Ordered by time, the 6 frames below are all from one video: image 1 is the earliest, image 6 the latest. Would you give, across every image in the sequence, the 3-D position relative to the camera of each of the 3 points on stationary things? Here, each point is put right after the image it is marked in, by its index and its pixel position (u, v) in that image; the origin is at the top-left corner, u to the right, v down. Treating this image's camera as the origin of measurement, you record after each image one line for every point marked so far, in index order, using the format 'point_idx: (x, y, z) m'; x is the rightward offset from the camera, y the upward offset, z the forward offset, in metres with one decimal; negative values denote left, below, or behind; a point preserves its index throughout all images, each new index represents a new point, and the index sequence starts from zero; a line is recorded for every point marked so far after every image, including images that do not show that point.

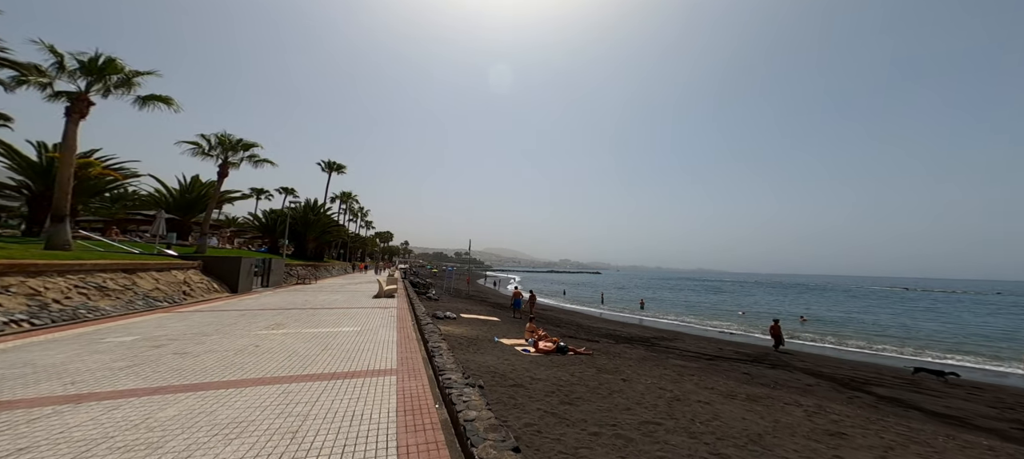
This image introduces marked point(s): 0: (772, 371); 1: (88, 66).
0: (+9.5, -5.2, +12.4) m
1: (-17.1, +6.5, +13.7) m
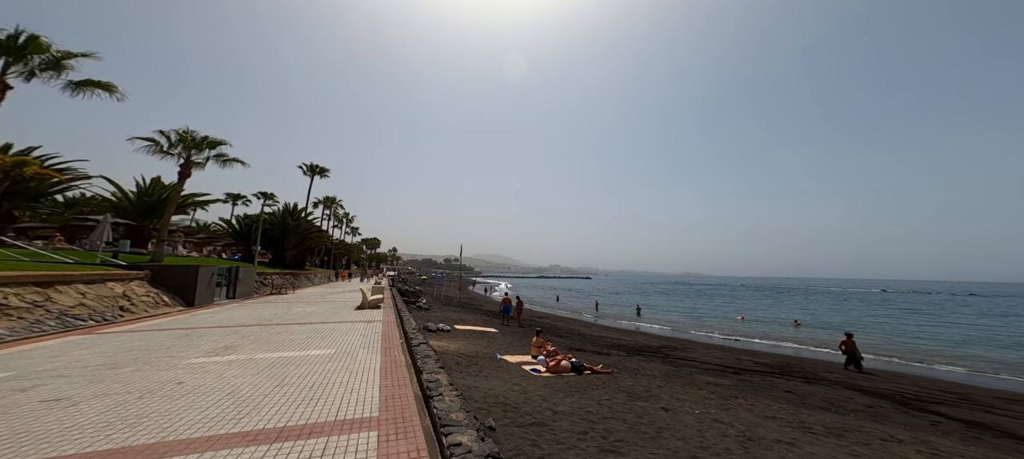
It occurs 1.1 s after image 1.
0: (+9.7, -5.0, +10.9) m
1: (-17.1, +6.3, +11.5) m
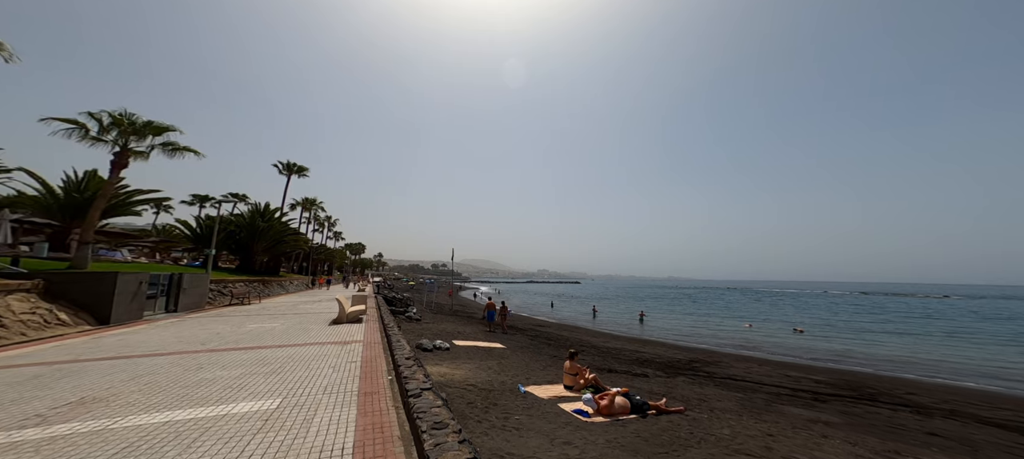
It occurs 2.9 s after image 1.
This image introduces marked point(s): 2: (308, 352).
0: (+10.4, -4.6, +8.3) m
1: (-16.4, +6.6, +8.0) m
2: (-5.0, -3.0, +8.4) m
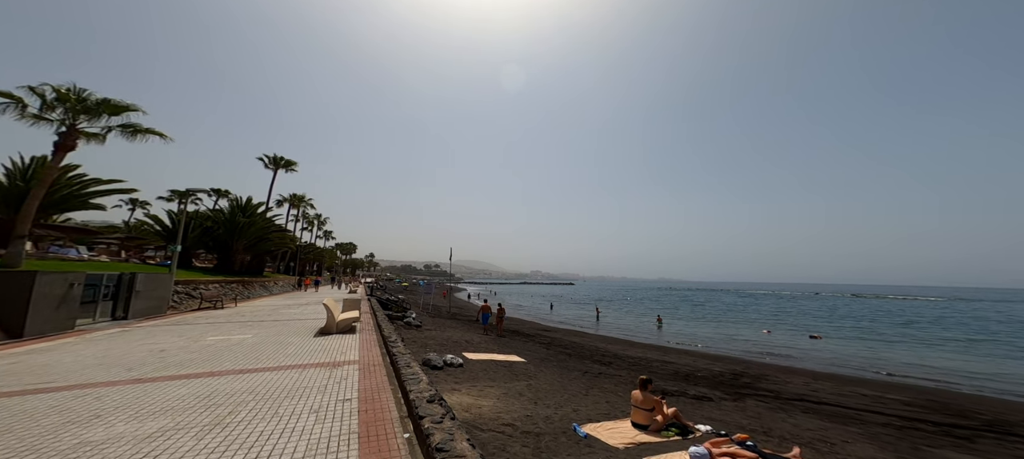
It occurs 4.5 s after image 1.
0: (+11.4, -4.3, +6.1) m
1: (-15.3, +7.0, +5.3) m
2: (-4.0, -2.6, +5.9) m
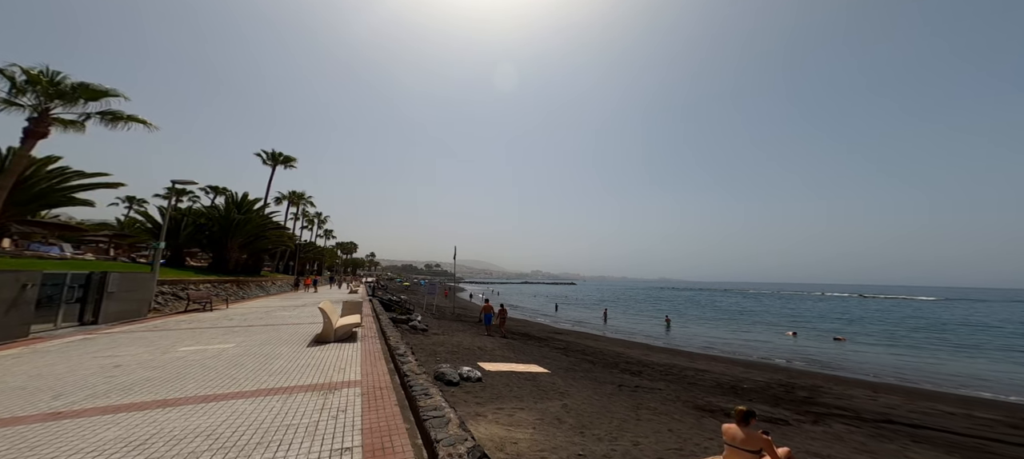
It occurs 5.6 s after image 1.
0: (+12.1, -4.1, +4.6) m
1: (-14.6, +7.3, +3.8) m
2: (-3.3, -2.4, +4.4) m
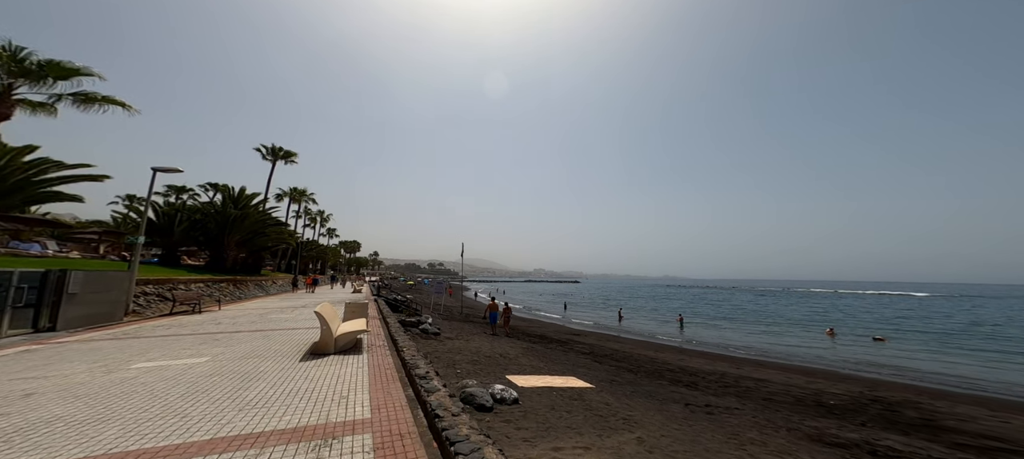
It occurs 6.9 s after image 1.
0: (+13.0, -3.7, +2.6) m
1: (-13.8, +7.5, +2.0) m
2: (-2.4, -2.1, +2.6) m
